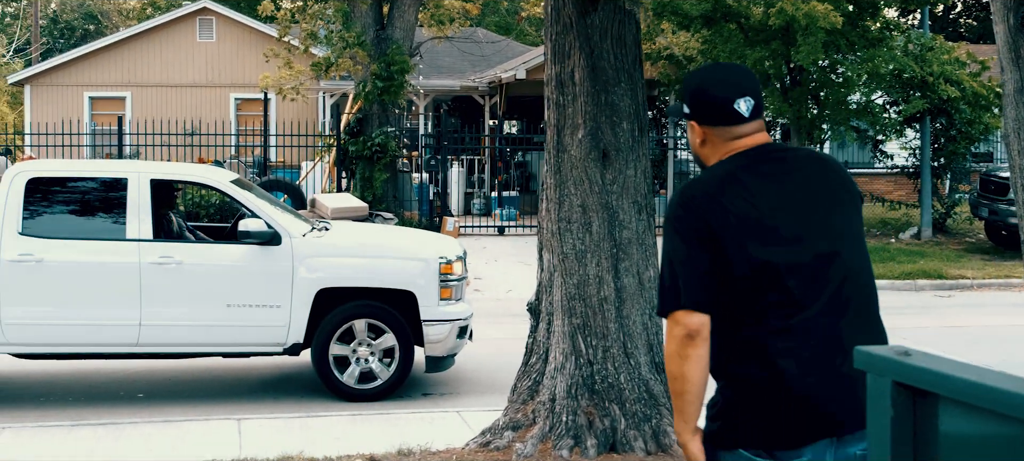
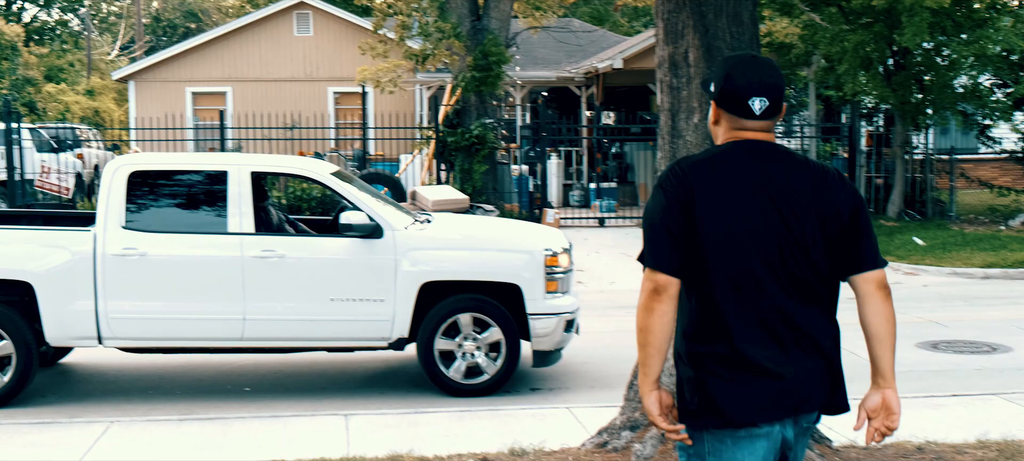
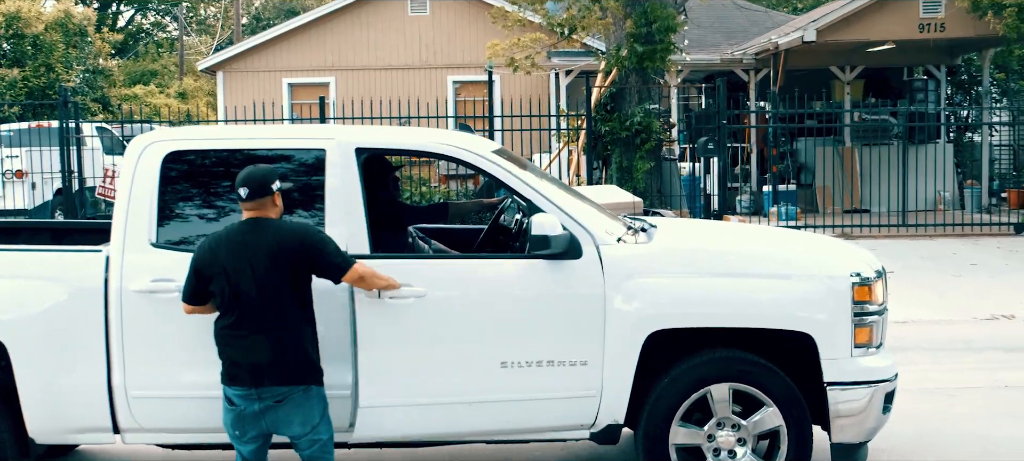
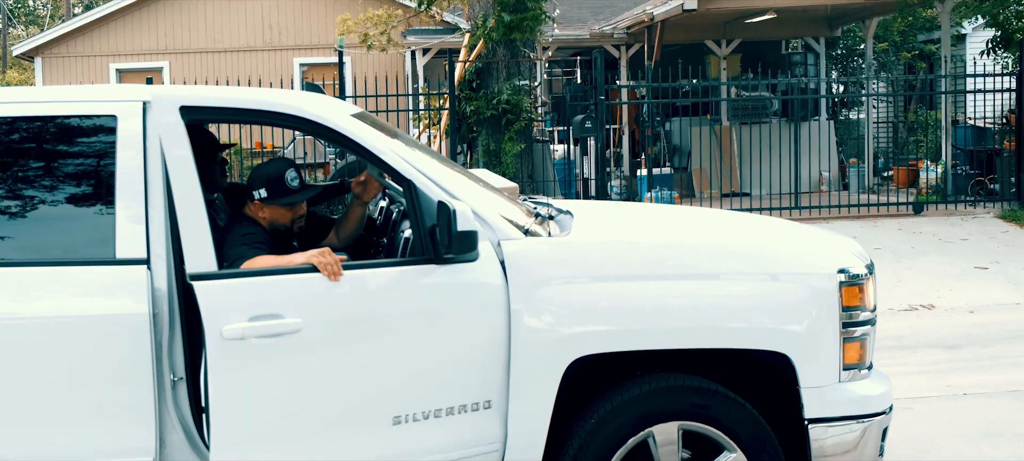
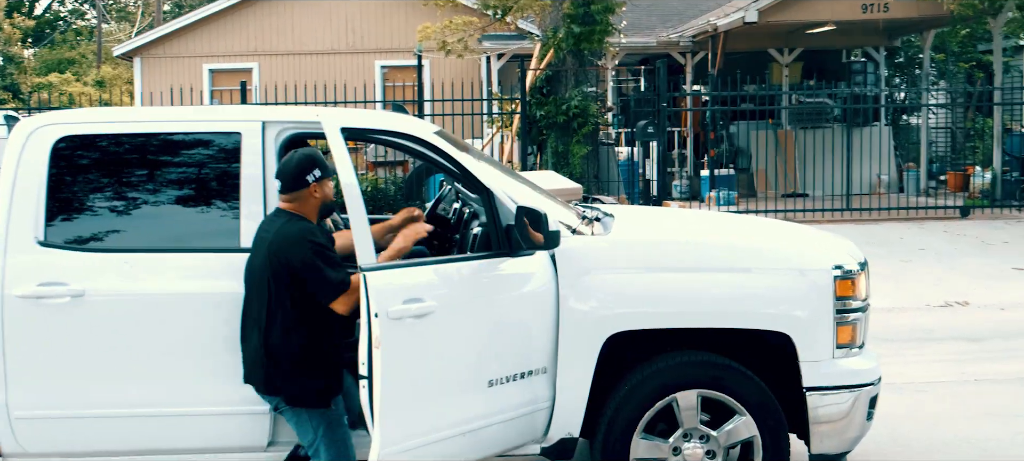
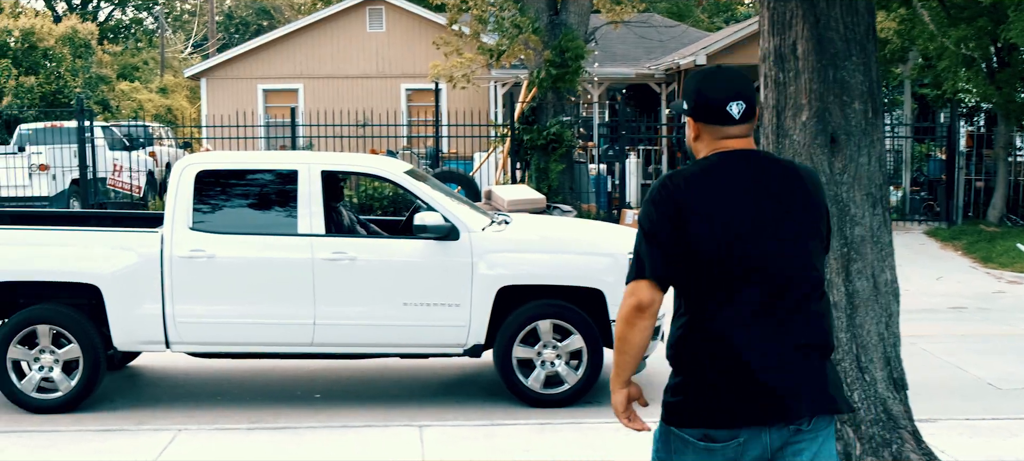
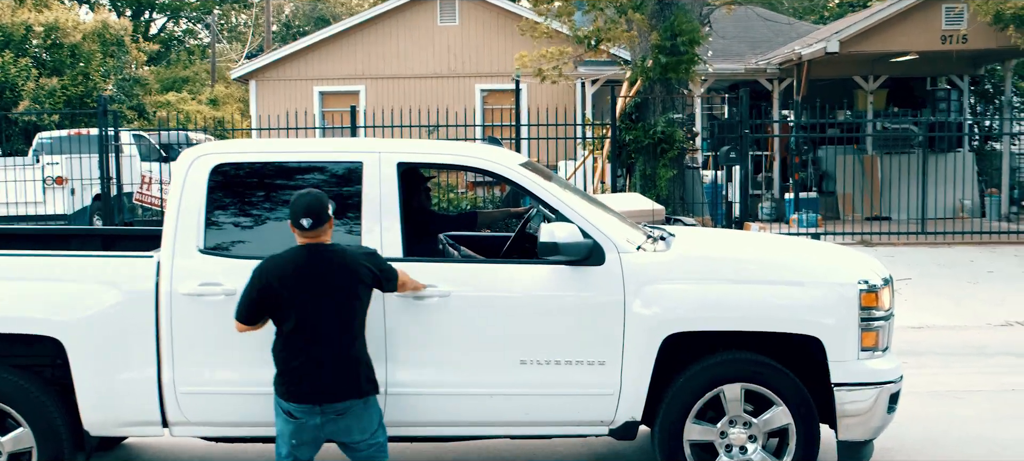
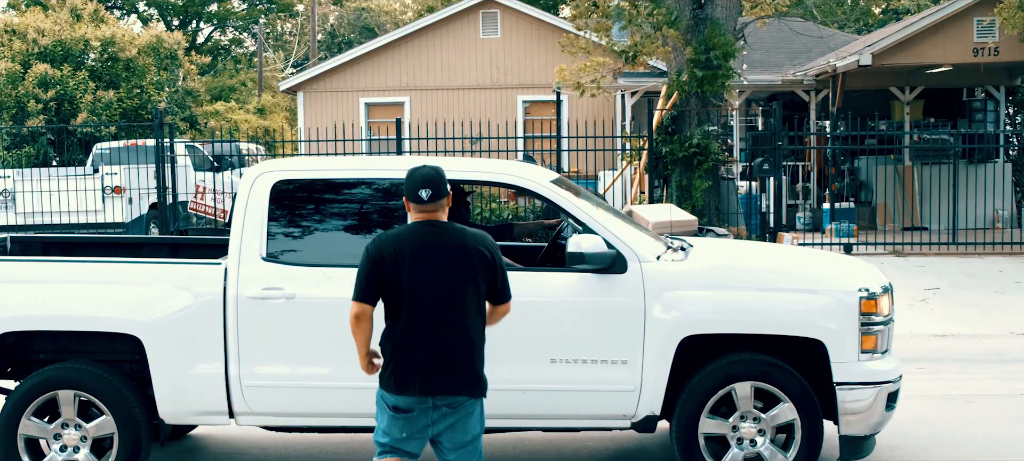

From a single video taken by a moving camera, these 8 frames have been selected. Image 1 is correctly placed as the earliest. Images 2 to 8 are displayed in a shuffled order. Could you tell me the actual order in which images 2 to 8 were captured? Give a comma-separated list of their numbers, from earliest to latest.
2, 6, 8, 7, 3, 5, 4
